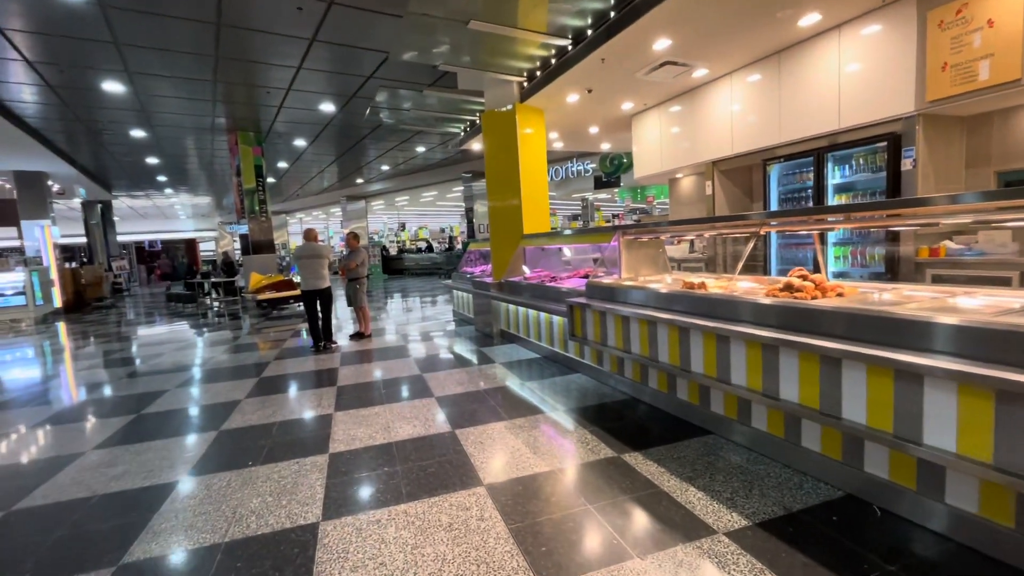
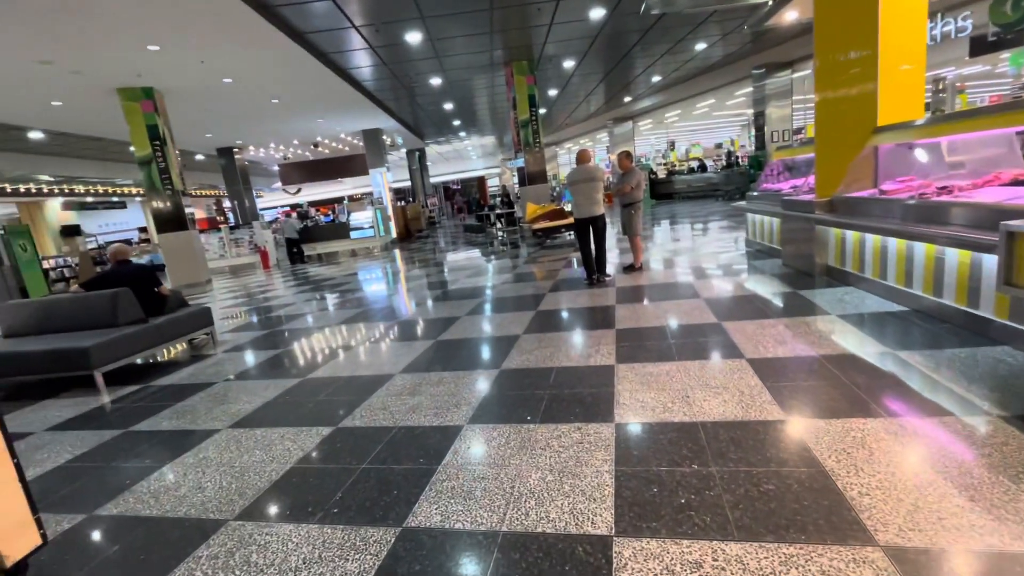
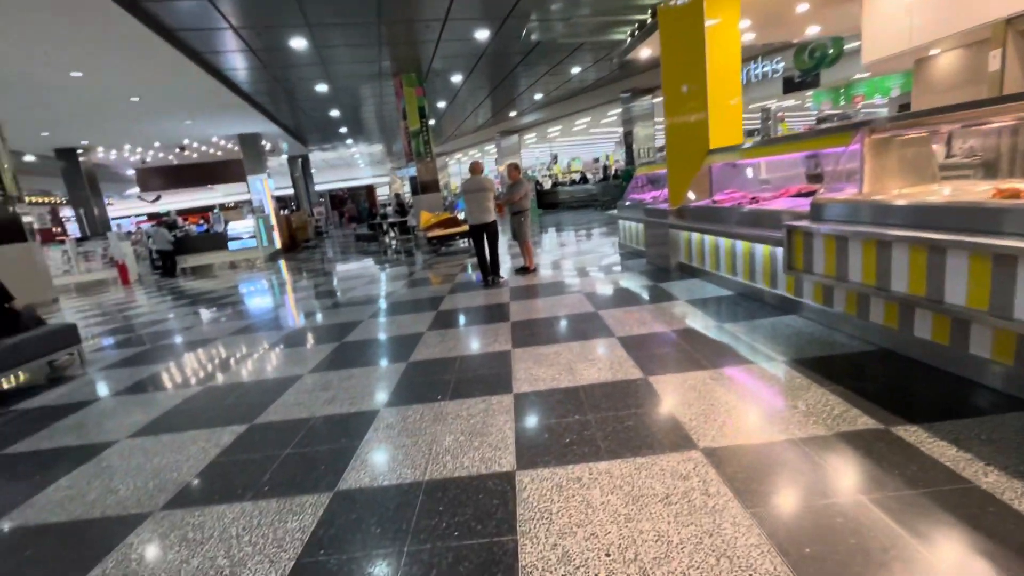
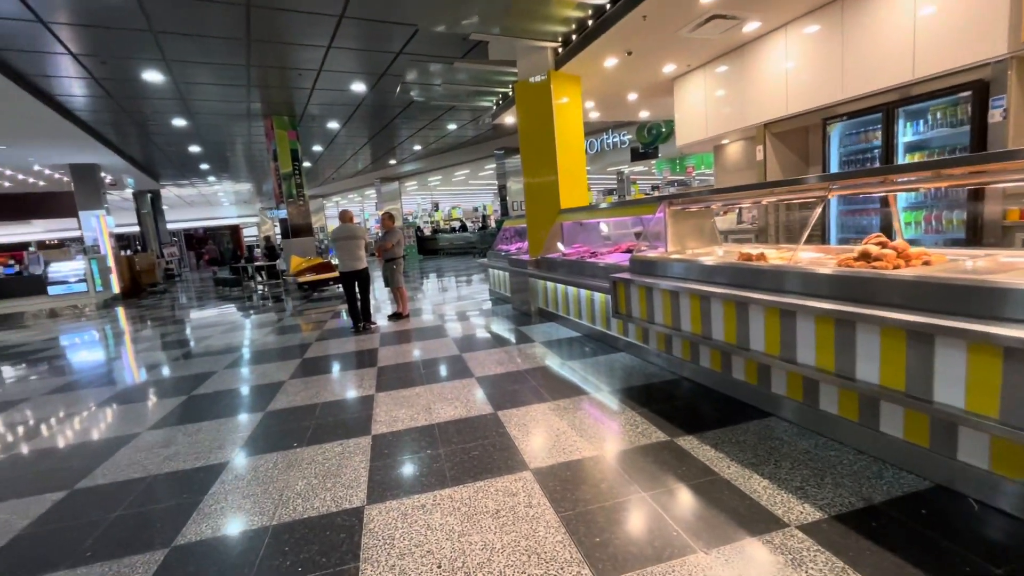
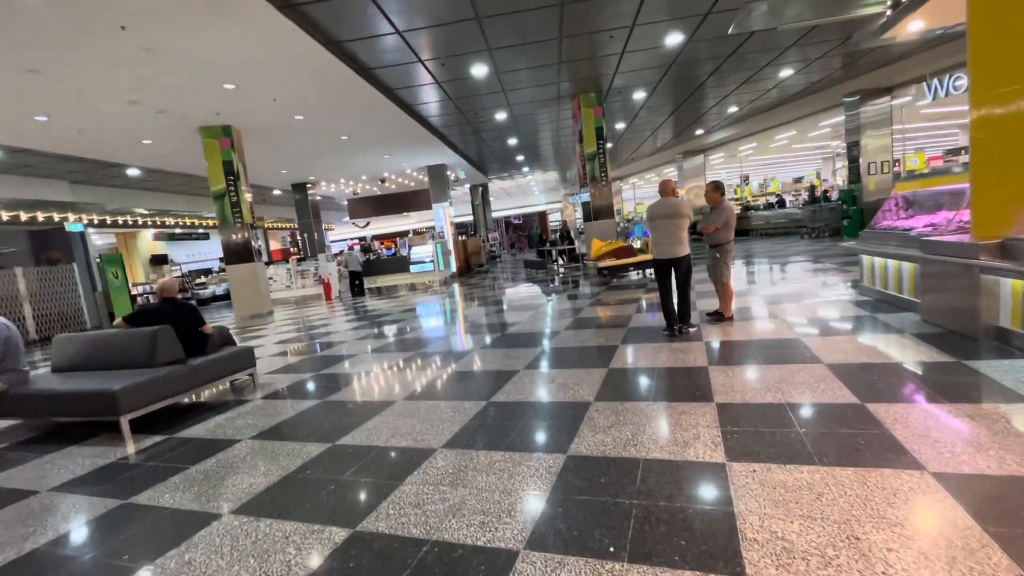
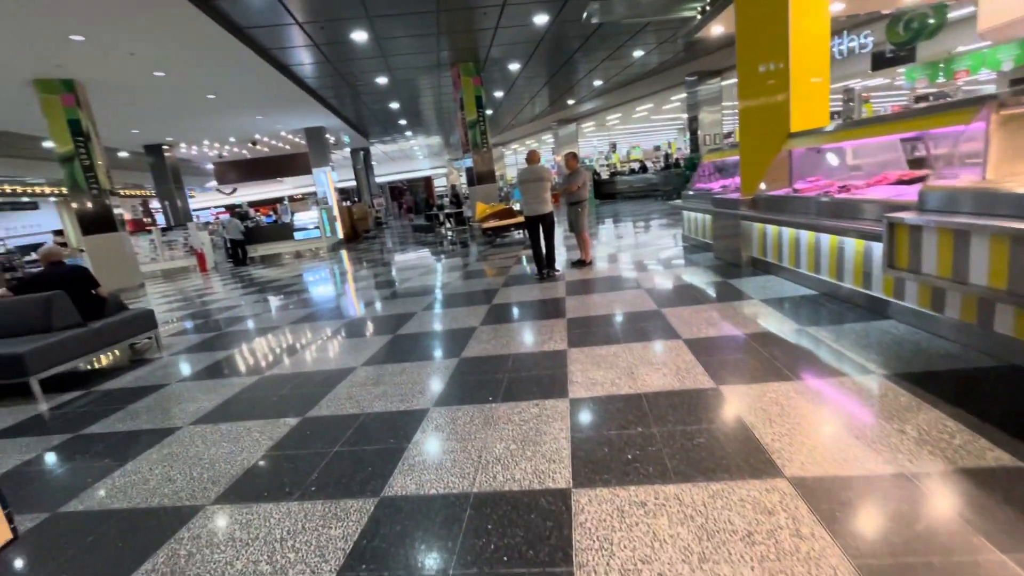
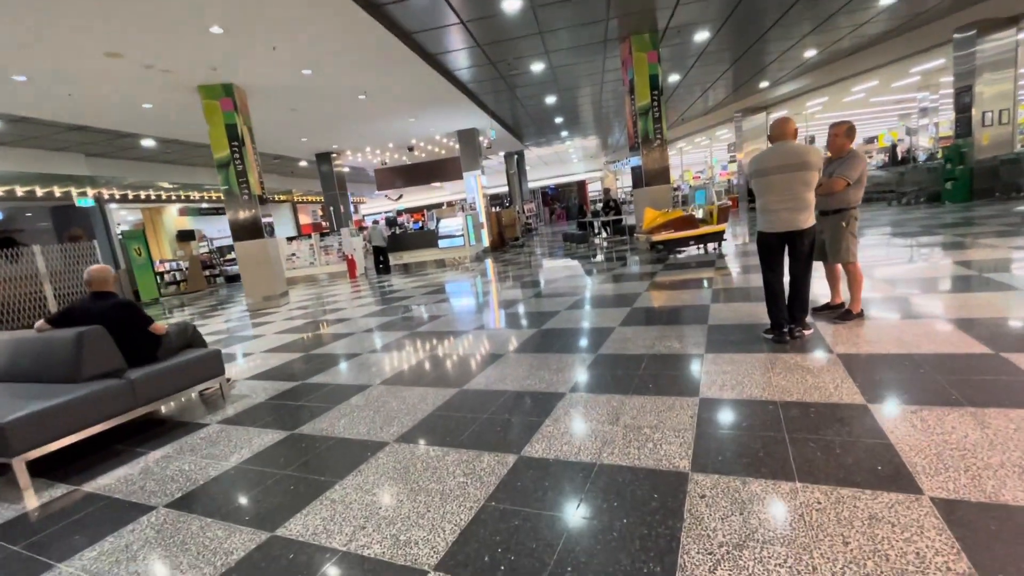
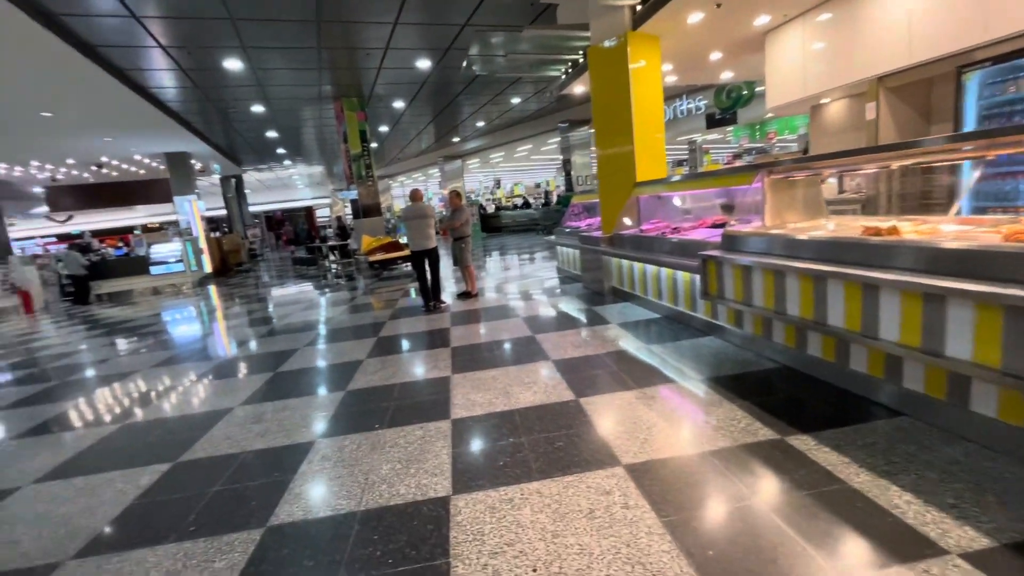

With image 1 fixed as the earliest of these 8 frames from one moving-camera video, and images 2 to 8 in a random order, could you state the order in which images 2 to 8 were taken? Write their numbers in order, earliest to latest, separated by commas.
4, 8, 3, 6, 2, 5, 7
